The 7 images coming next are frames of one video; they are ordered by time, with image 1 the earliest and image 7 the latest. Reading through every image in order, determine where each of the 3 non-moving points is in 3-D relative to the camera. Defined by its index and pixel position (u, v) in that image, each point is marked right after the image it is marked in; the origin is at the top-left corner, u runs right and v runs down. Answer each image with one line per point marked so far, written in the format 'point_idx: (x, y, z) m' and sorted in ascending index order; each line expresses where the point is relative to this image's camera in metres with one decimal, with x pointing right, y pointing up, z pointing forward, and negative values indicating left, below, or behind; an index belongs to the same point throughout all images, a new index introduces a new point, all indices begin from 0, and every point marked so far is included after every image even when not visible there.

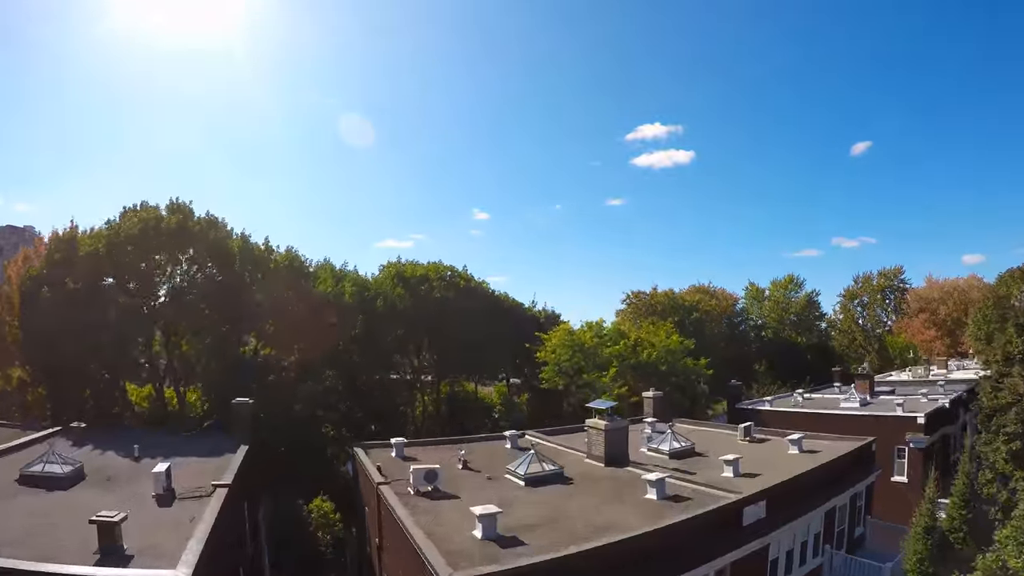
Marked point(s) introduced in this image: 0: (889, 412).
0: (+13.2, -4.4, +19.2) m
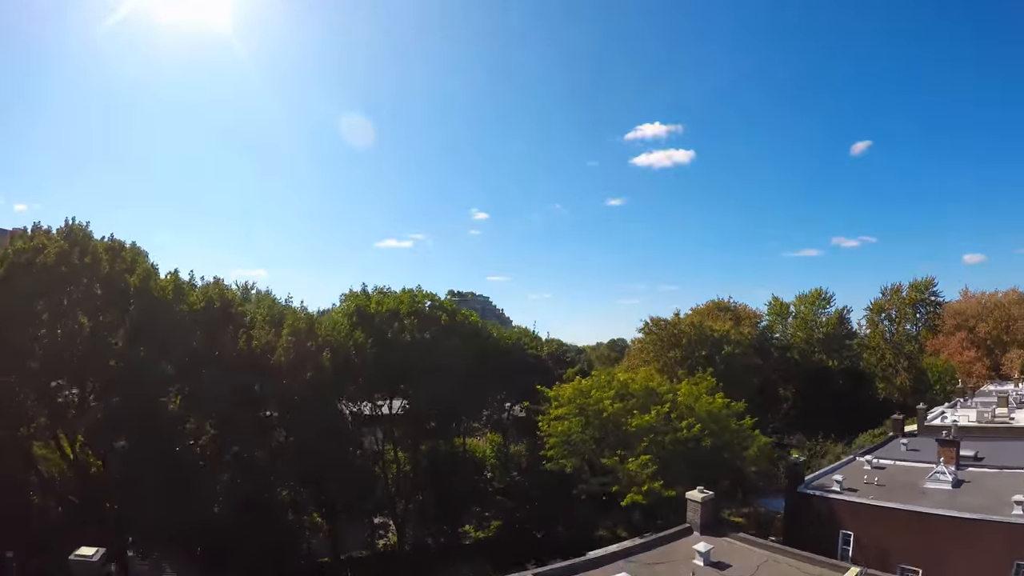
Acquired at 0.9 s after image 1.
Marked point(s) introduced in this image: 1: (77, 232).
0: (+13.0, -5.9, +14.2) m
1: (-13.2, +1.8, +16.5) m
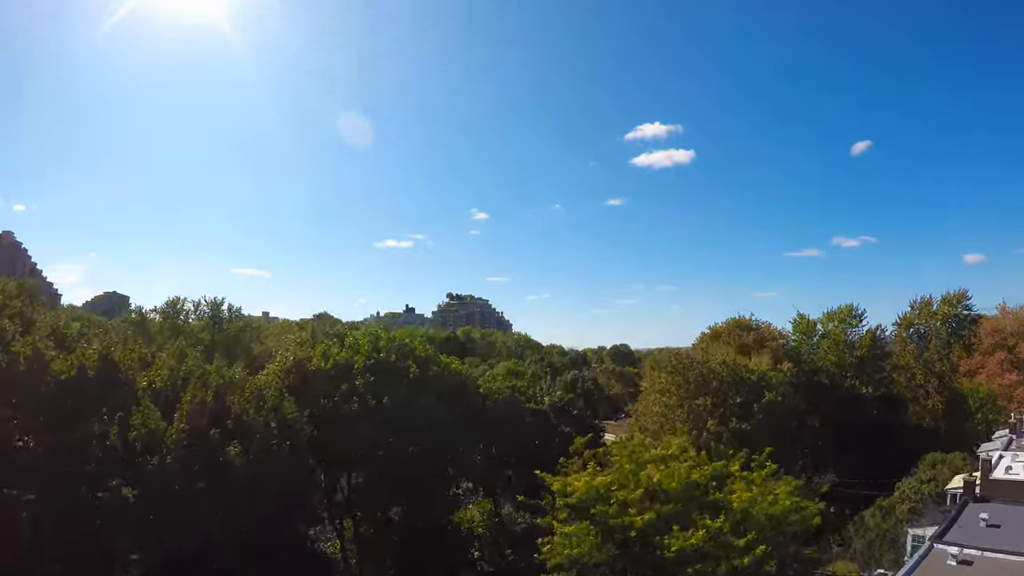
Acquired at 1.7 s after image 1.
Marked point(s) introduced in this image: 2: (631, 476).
0: (+12.8, -7.2, +9.8) m
1: (-13.4, +0.5, +12.1) m
2: (+2.8, -4.2, +12.4) m
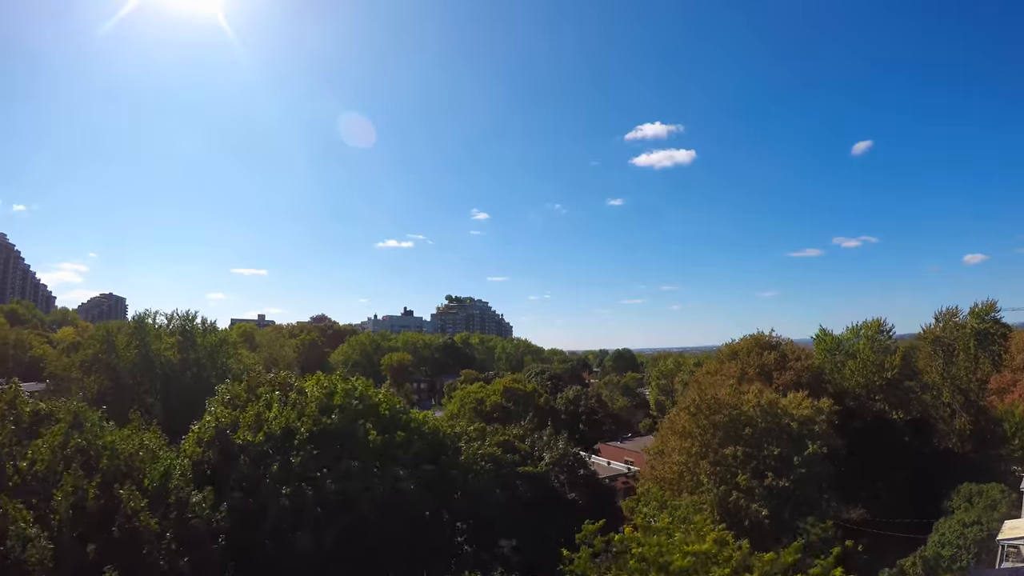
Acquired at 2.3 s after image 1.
0: (+12.6, -8.1, +6.5) m
1: (-13.6, -0.5, +8.8) m
2: (+2.6, -5.2, +9.1) m
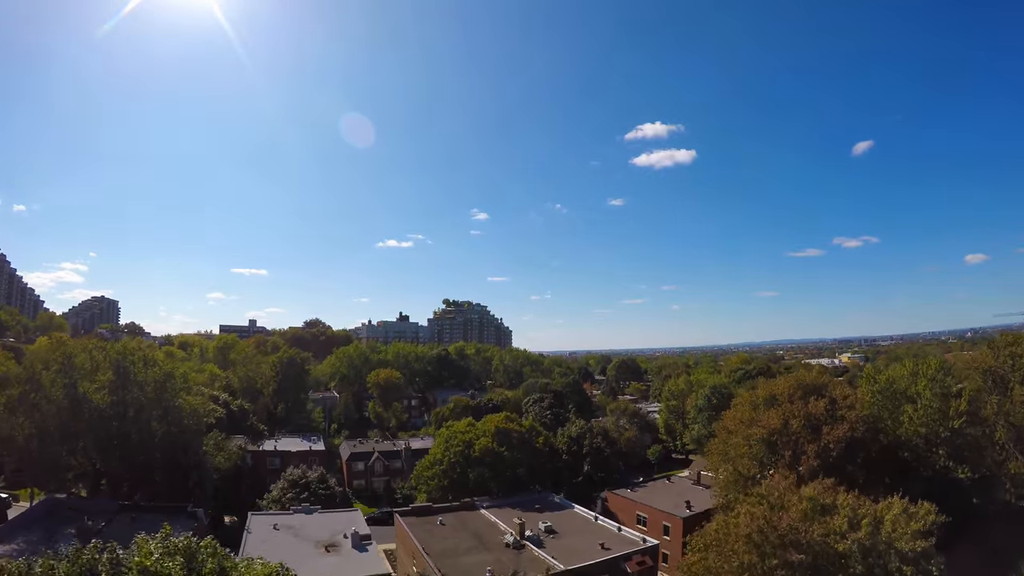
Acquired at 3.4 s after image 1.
0: (+12.1, -9.8, +0.7) m
1: (-14.1, -2.2, +2.9) m
2: (+2.1, -6.9, +3.2) m
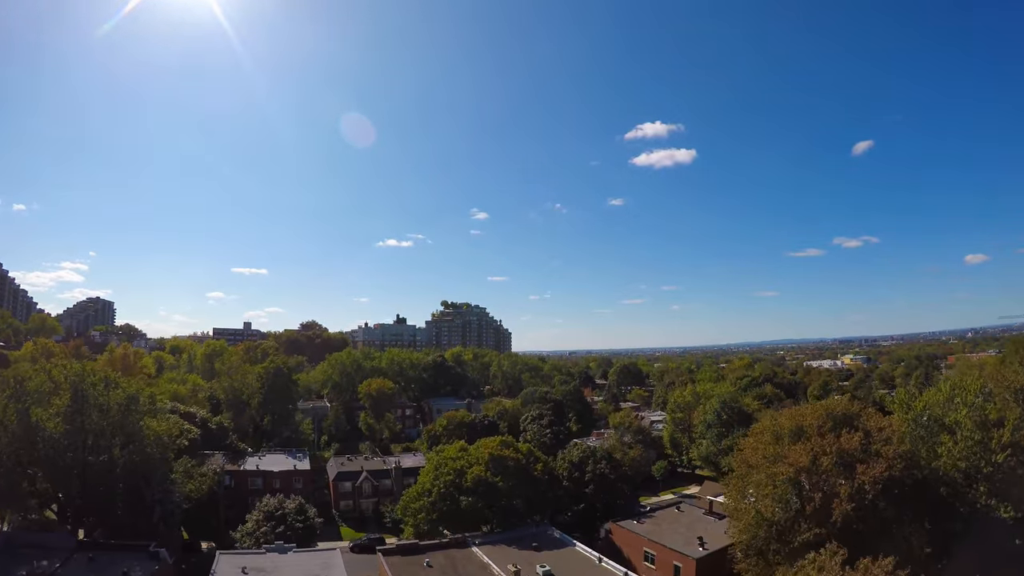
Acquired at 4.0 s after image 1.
0: (+11.9, -10.7, -2.5) m
1: (-14.3, -3.1, -0.2) m
2: (+1.8, -7.8, 0.0) m
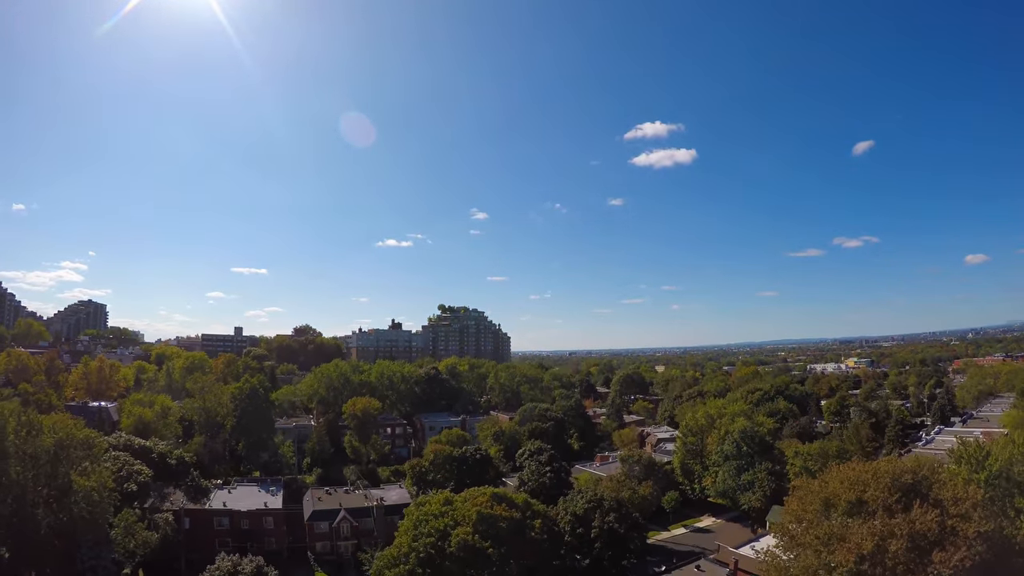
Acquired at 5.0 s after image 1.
0: (+11.5, -12.2, -7.6) m
1: (-14.7, -4.6, -5.3) m
2: (+1.5, -9.3, -5.1) m
